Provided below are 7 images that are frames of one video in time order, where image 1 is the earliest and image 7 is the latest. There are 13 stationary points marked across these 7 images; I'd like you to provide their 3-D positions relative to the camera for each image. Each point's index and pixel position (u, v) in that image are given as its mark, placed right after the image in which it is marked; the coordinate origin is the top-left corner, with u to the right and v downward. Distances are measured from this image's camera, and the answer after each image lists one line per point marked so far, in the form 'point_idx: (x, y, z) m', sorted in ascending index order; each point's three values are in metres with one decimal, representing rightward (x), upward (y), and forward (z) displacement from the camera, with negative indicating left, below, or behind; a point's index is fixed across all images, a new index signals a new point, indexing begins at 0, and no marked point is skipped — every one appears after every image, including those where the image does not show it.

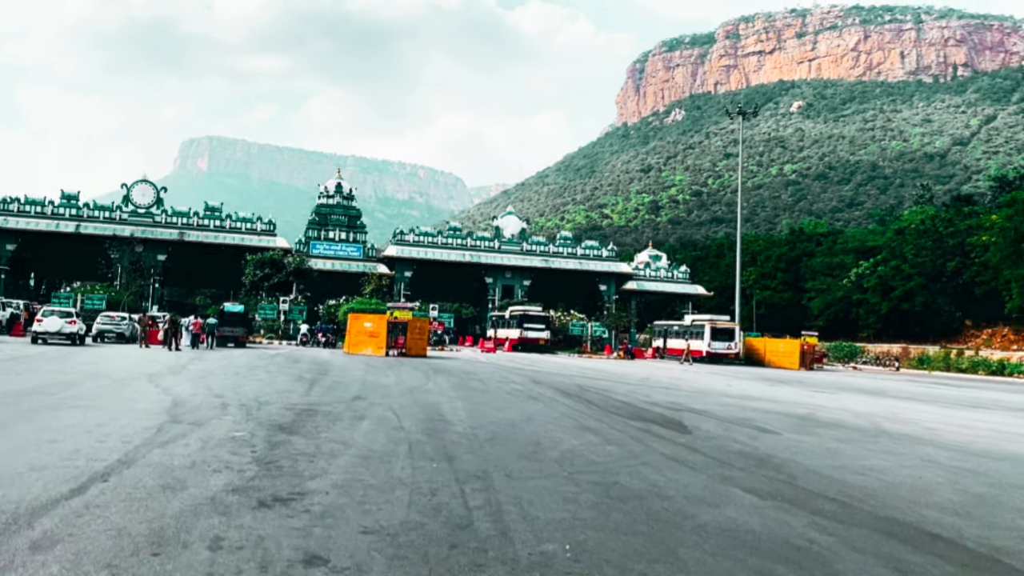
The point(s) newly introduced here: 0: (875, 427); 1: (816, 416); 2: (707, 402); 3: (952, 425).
0: (+7.1, -2.7, +14.7) m
1: (+6.7, -2.8, +16.6) m
2: (+5.1, -3.0, +19.7) m
3: (+9.1, -2.8, +15.5) m
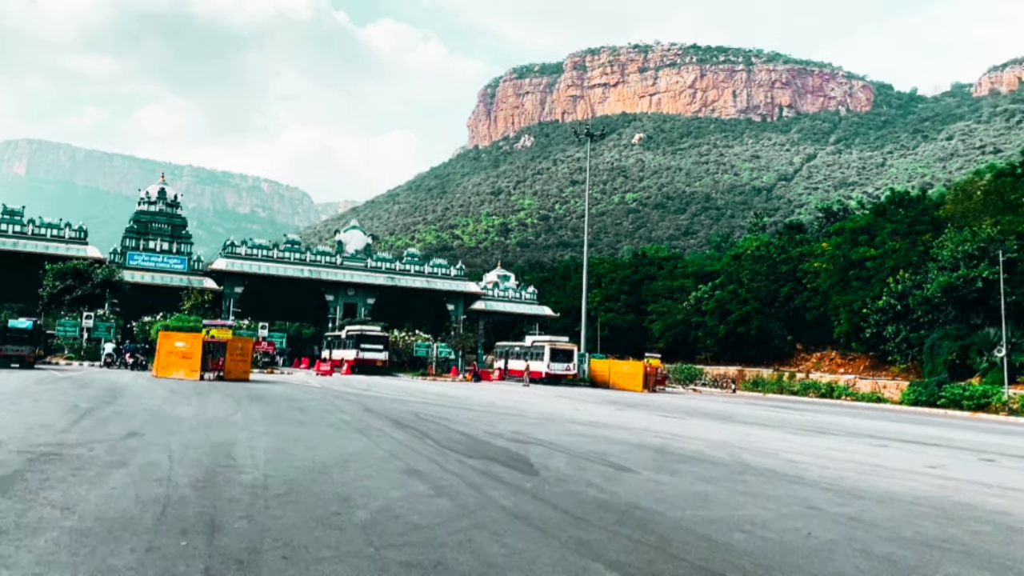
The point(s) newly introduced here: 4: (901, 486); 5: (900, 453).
0: (+4.0, -3.0, +13.2) m
1: (+3.2, -3.2, +14.9) m
2: (+1.0, -3.4, +17.7) m
3: (+5.8, -3.2, +14.3) m
4: (+5.4, -2.7, +10.3) m
5: (+7.7, -3.3, +14.9) m
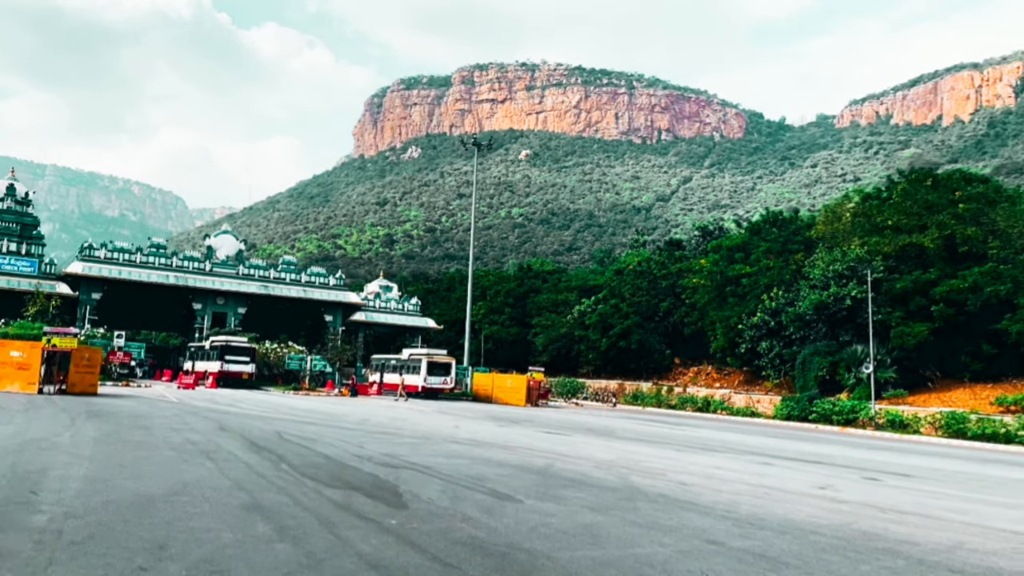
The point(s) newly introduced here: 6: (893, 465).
0: (+1.8, -3.2, +12.2) m
1: (+0.8, -3.3, +13.8) m
2: (-1.8, -3.6, +16.2) m
3: (+3.5, -3.4, +13.6) m
4: (+3.7, -2.8, +9.6) m
5: (+5.3, -3.6, +14.5) m
6: (+7.9, -3.7, +15.6) m
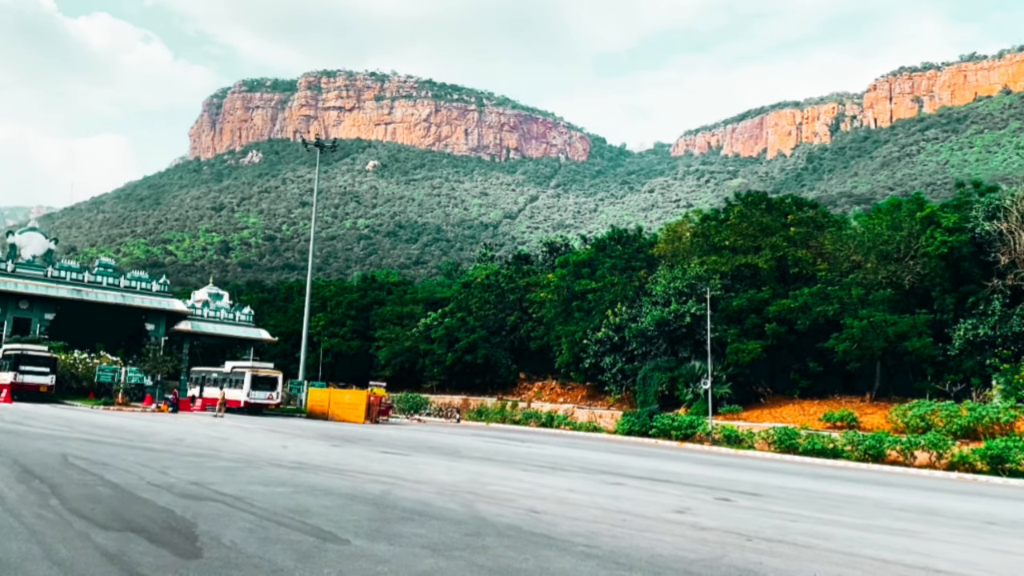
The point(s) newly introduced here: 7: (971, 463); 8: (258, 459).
0: (-0.6, -3.2, +10.8) m
1: (-1.9, -3.4, +12.2) m
2: (-4.9, -3.6, +14.0) m
3: (+0.7, -3.5, +12.5) m
4: (+1.7, -2.9, +8.7) m
5: (+2.3, -3.8, +13.8) m
6: (+4.7, -4.0, +15.3) m
7: (+11.8, -4.5, +19.2) m
8: (-6.5, -4.4, +19.2) m
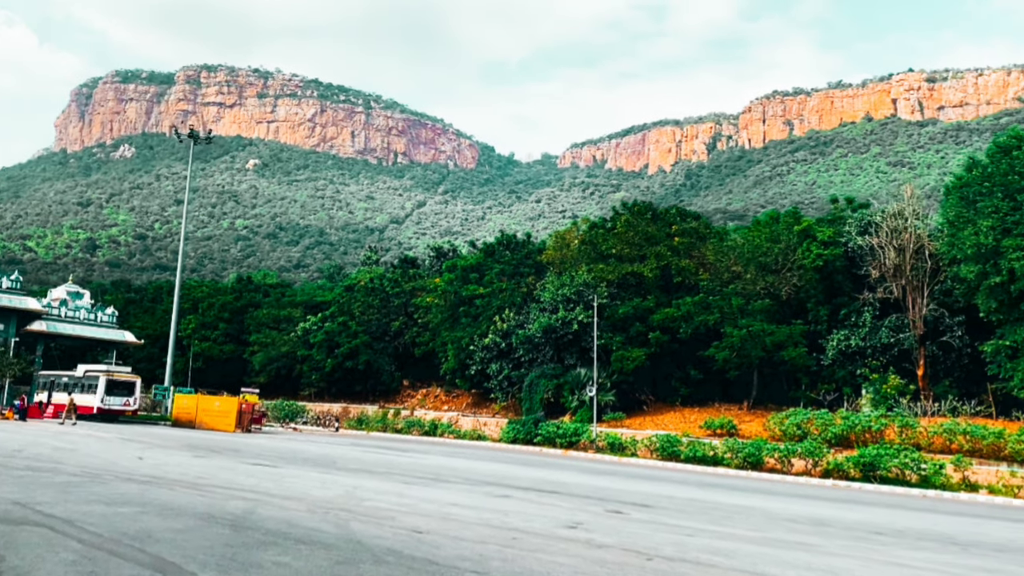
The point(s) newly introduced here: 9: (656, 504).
0: (-2.1, -3.2, +9.7) m
1: (-3.7, -3.3, +10.9) m
2: (-6.9, -3.5, +12.2) m
3: (-1.1, -3.5, +11.6) m
4: (+0.5, -2.9, +8.0) m
5: (+0.3, -3.8, +13.1) m
6: (+2.4, -4.1, +15.0) m
7: (+8.8, -4.8, +19.9) m
8: (-9.3, -4.2, +17.1) m
9: (+2.6, -3.9, +13.6) m
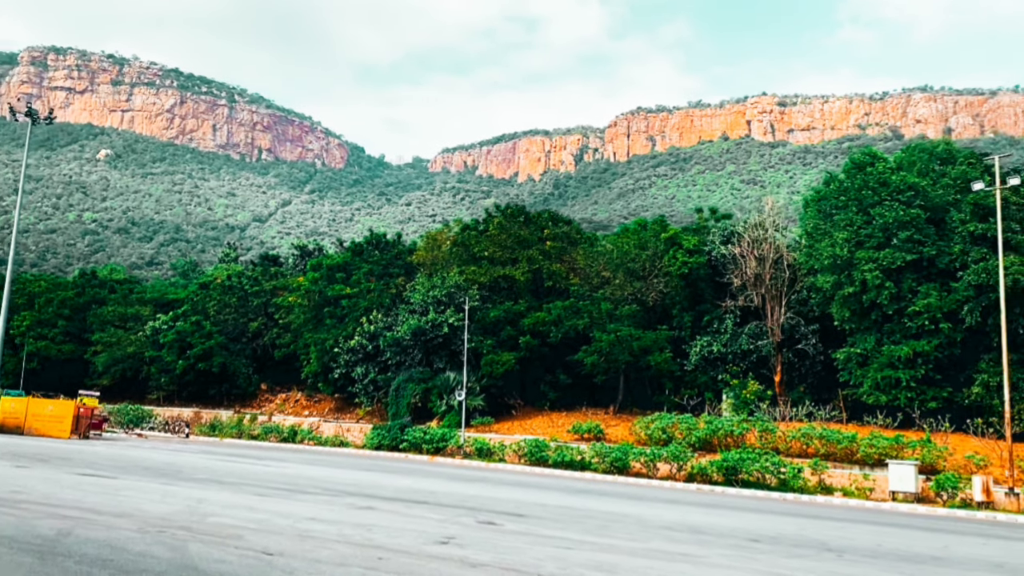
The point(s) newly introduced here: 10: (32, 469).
0: (-3.7, -3.1, +8.5) m
1: (-5.4, -3.2, +9.4) m
2: (-8.9, -3.3, +10.1) m
3: (-3.0, -3.5, +10.5) m
4: (-0.8, -2.9, +7.2) m
5: (-1.9, -3.8, +12.2) m
6: (-0.2, -4.2, +14.4) m
7: (+5.3, -5.0, +20.4) m
8: (-12.0, -4.0, +14.5) m
9: (+0.3, -3.9, +13.1) m
10: (-12.5, -4.8, +19.5) m
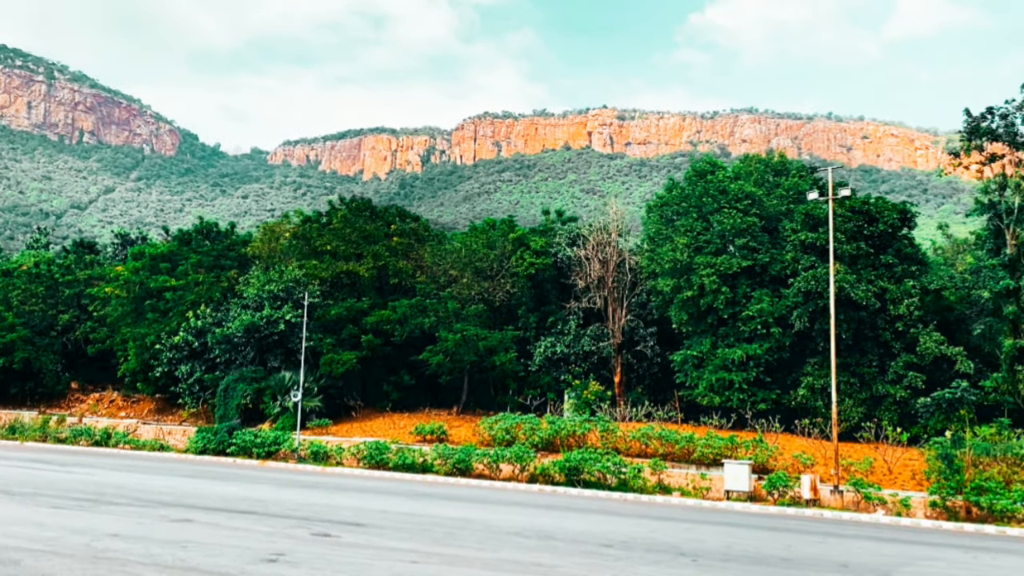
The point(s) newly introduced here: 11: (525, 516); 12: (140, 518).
0: (-5.3, -2.9, +6.9) m
1: (-7.1, -3.0, +7.4) m
2: (-10.7, -2.9, +7.4) m
3: (-5.1, -3.3, +9.1) m
4: (-2.2, -2.8, +6.3) m
5: (-4.3, -3.6, +11.0) m
6: (-3.1, -4.1, +13.5) m
7: (+1.0, -5.1, +20.4) m
8: (-14.7, -3.6, +11.1) m
9: (-2.4, -3.8, +12.3) m
10: (-16.2, -4.4, +15.9) m
11: (+0.2, -3.8, +12.7) m
12: (-6.4, -4.0, +12.9) m
